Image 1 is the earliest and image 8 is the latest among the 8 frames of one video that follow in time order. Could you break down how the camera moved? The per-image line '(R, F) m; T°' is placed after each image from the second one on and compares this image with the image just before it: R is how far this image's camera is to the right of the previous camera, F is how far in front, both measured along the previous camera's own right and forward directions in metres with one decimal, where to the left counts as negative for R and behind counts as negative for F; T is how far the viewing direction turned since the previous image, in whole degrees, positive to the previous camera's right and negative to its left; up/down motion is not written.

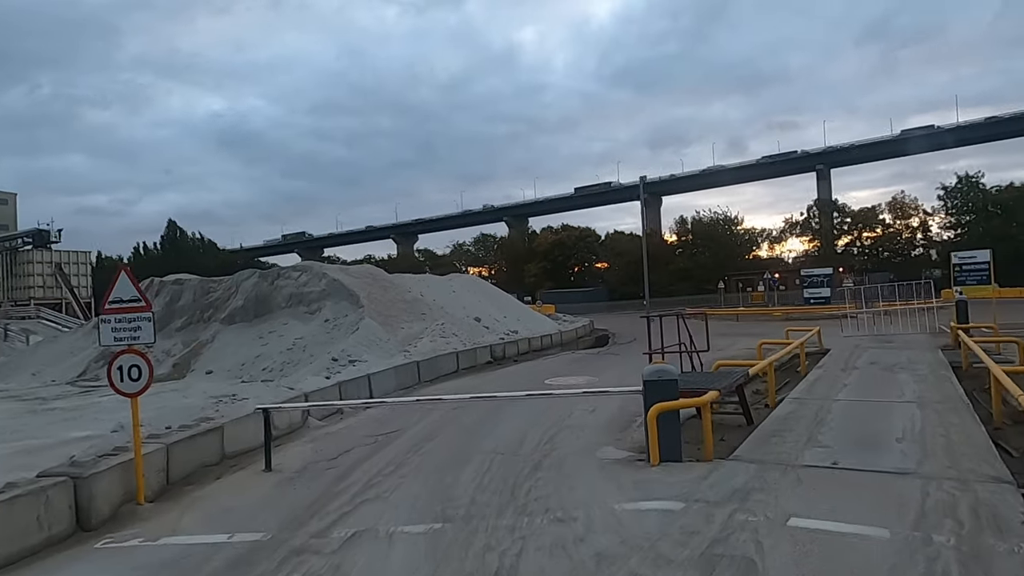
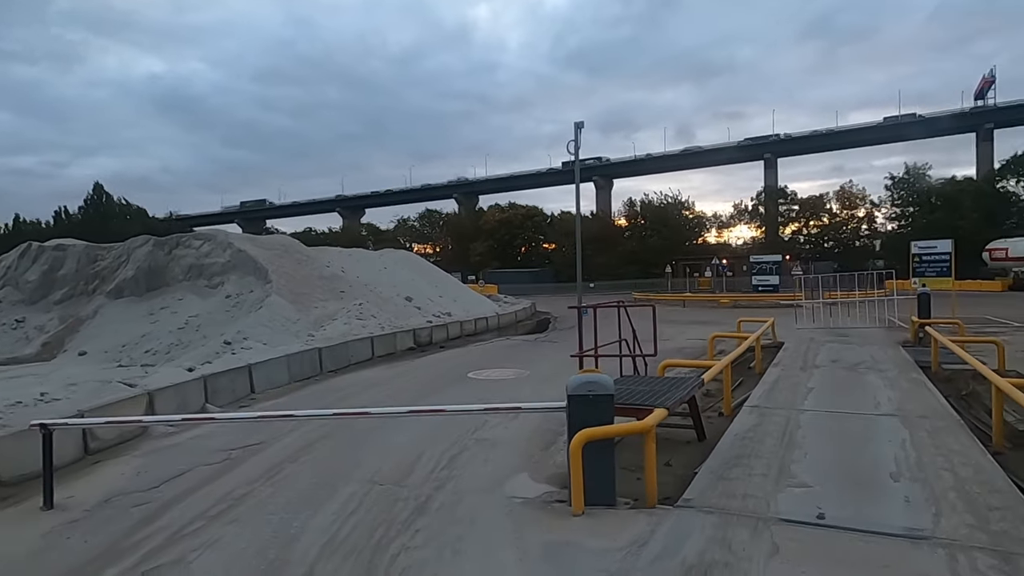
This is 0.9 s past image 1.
(+0.6, +1.9) m; +4°
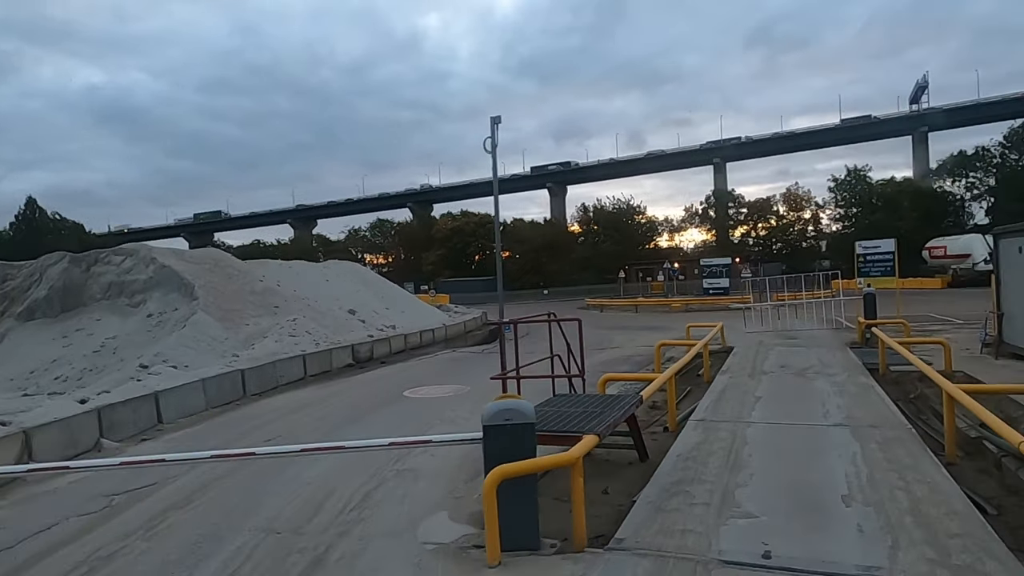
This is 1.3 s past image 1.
(+0.4, +0.6) m; +4°
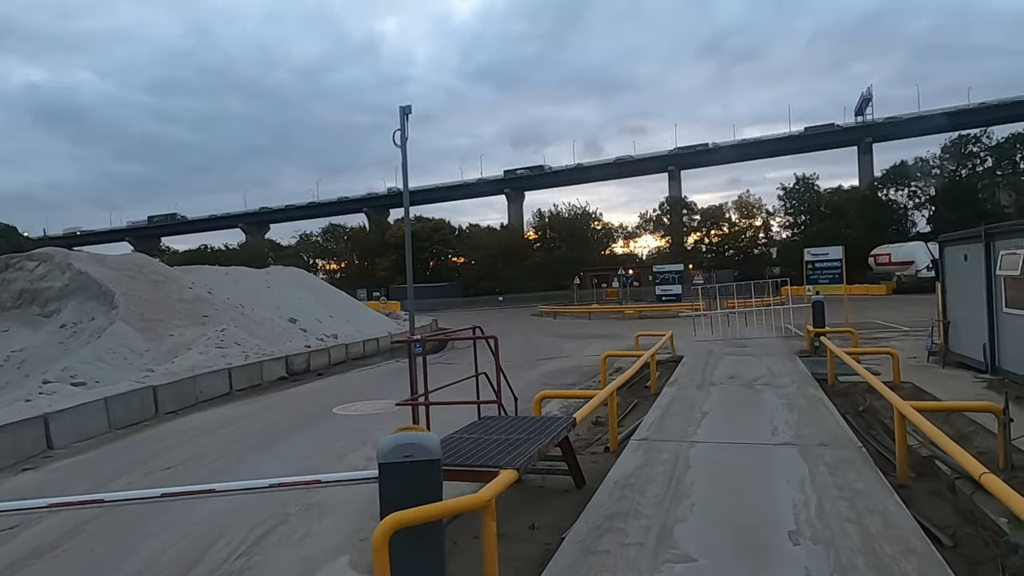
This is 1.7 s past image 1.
(+0.3, +0.6) m; +4°
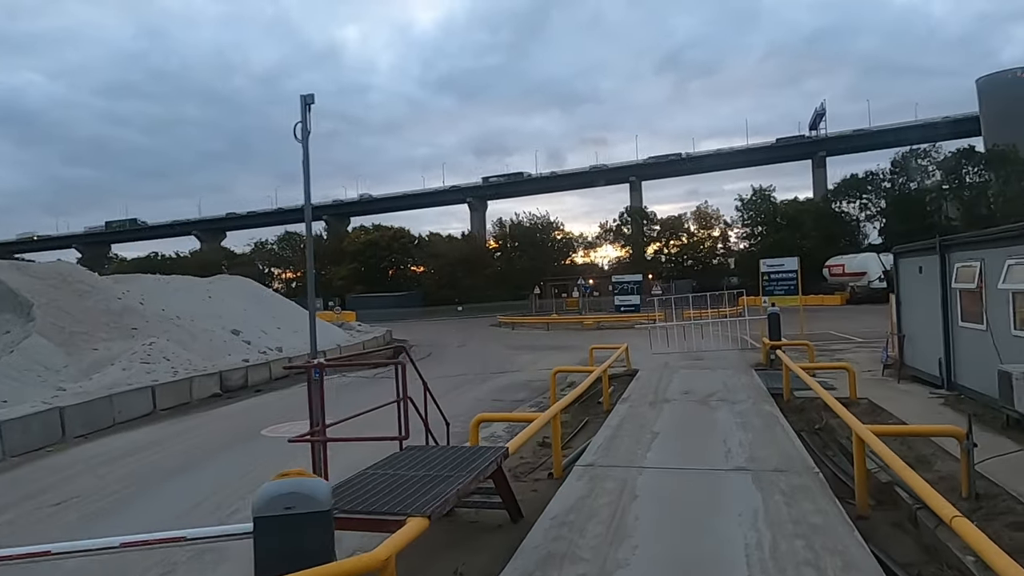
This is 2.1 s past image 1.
(+0.3, +0.6) m; +3°
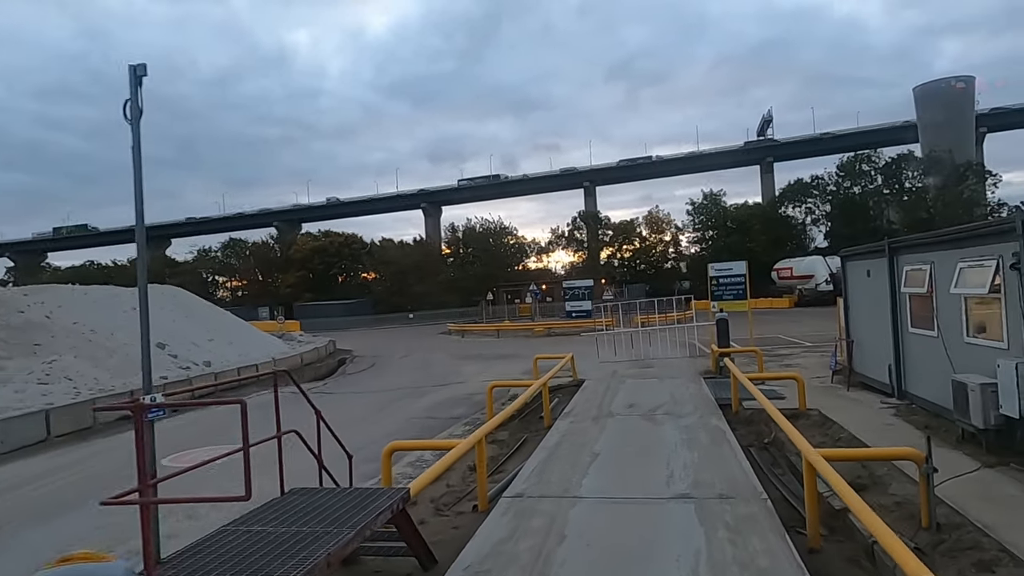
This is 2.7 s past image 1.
(+0.4, +0.7) m; +4°
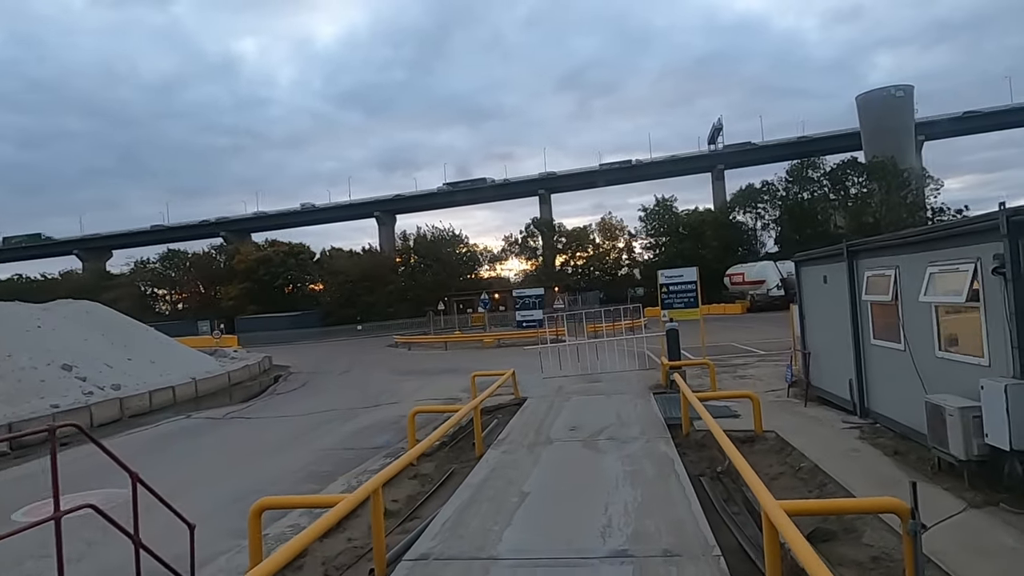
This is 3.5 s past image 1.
(+0.4, +1.1) m; +4°
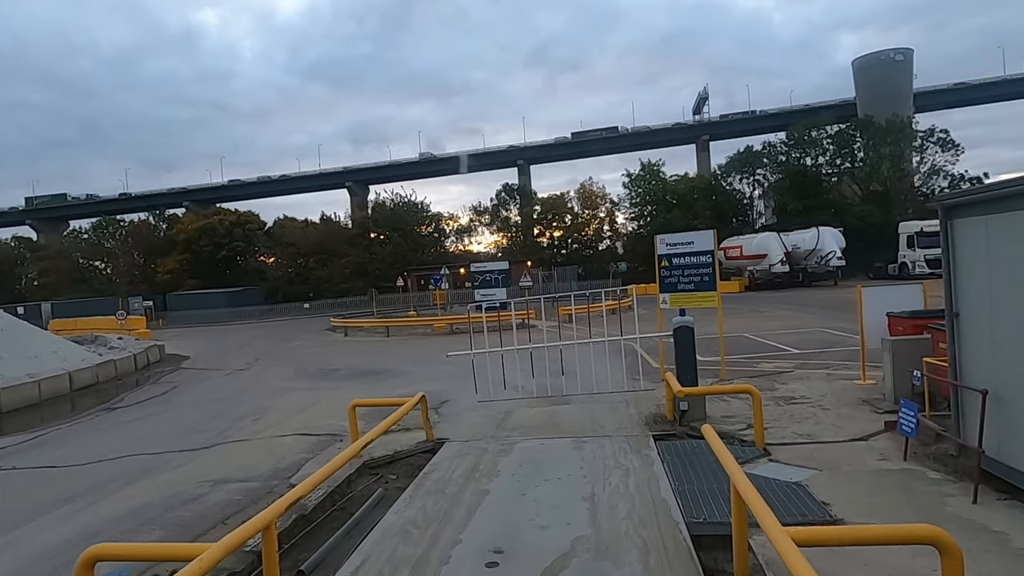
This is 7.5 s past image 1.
(+0.8, +5.1) m; +2°
